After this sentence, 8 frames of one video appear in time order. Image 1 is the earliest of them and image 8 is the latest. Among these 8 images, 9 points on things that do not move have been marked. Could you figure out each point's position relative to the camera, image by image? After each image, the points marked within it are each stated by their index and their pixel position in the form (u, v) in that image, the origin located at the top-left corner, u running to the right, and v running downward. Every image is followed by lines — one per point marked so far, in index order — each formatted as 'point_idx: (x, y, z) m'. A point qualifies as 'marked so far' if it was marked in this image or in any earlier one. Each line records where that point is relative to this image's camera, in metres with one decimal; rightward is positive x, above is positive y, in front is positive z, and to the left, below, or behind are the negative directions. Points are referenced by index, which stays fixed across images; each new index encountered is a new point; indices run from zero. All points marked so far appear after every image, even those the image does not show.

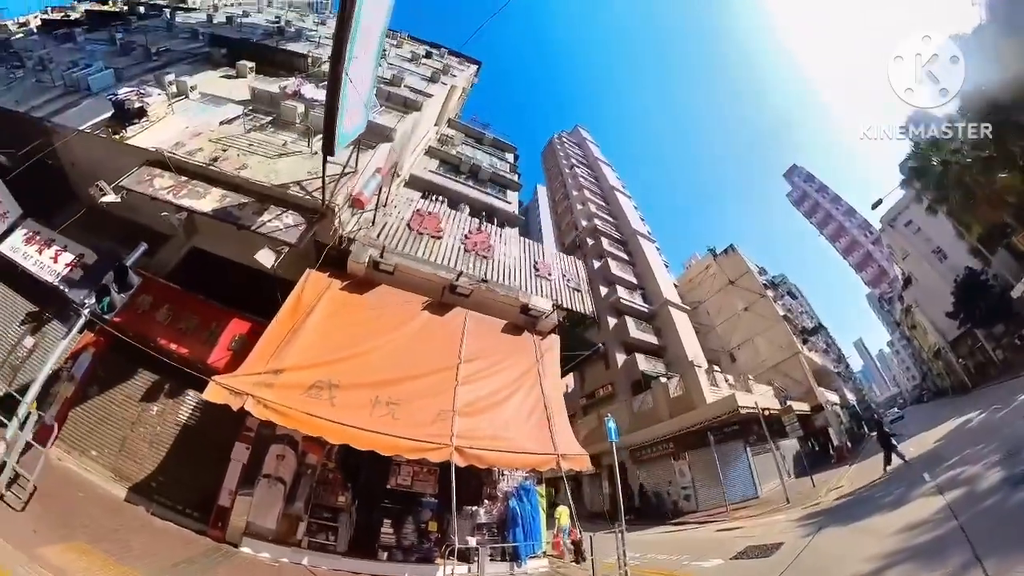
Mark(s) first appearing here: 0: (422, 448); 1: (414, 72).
0: (-1.5, -2.5, +5.8) m
1: (-3.6, +7.1, +13.6) m
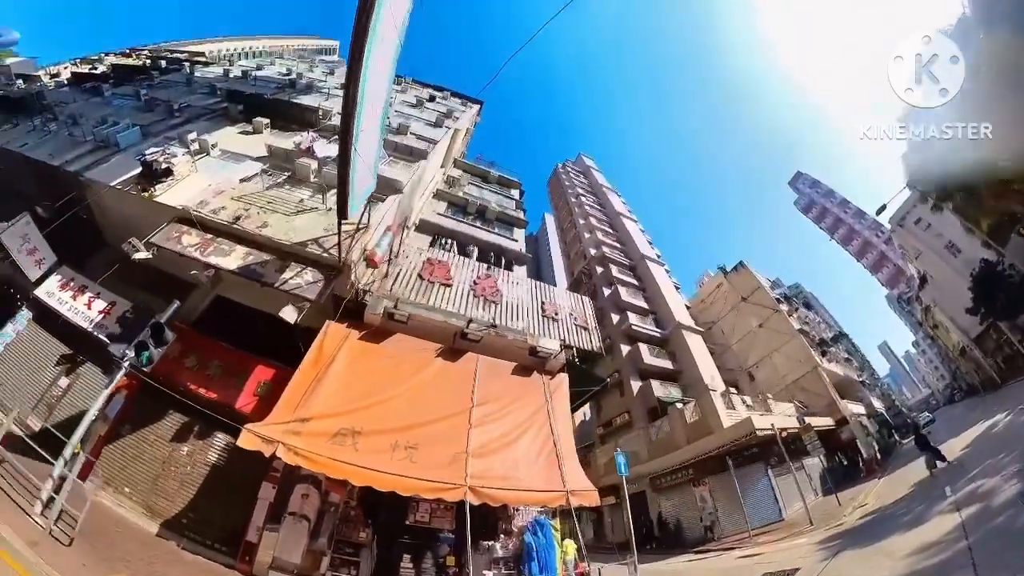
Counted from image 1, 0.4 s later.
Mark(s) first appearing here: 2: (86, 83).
0: (-1.2, -3.1, +5.9) m
1: (-3.6, +6.0, +14.3) m
2: (-17.8, +8.4, +15.9) m
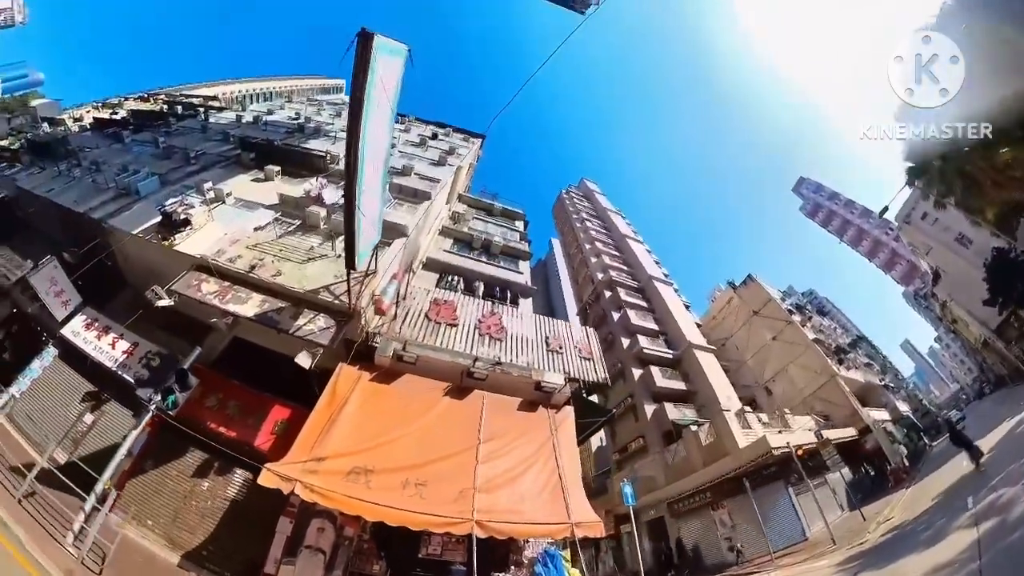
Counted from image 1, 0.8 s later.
0: (-1.1, -3.7, +6.0) m
1: (-3.6, +4.9, +14.8) m
2: (-17.9, +6.7, +16.8) m
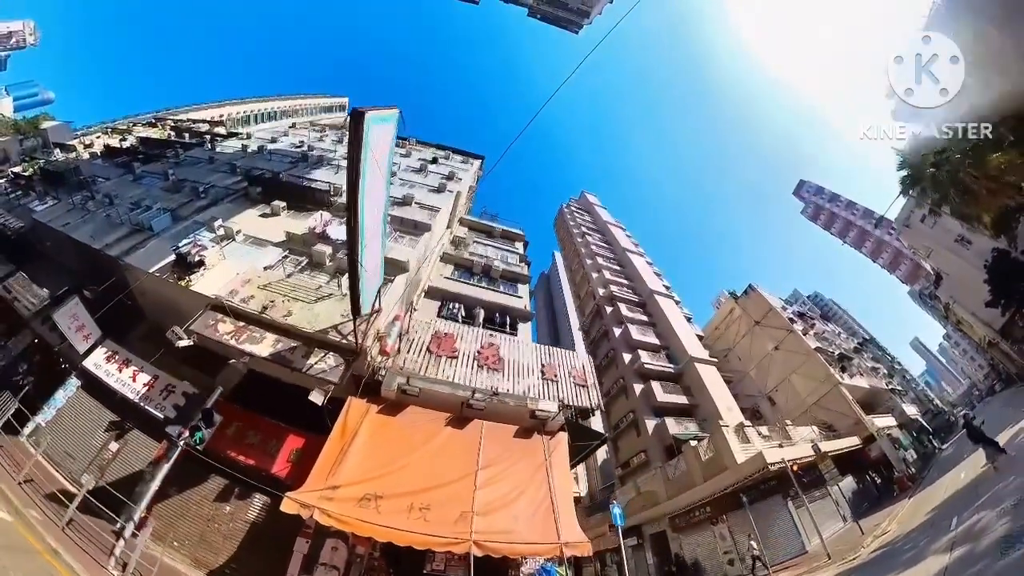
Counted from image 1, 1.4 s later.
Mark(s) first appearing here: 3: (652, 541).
0: (-1.1, -4.2, +6.3) m
1: (-3.7, +4.1, +15.4) m
2: (-18.0, +5.6, +17.5) m
3: (+5.9, -10.5, +15.8) m
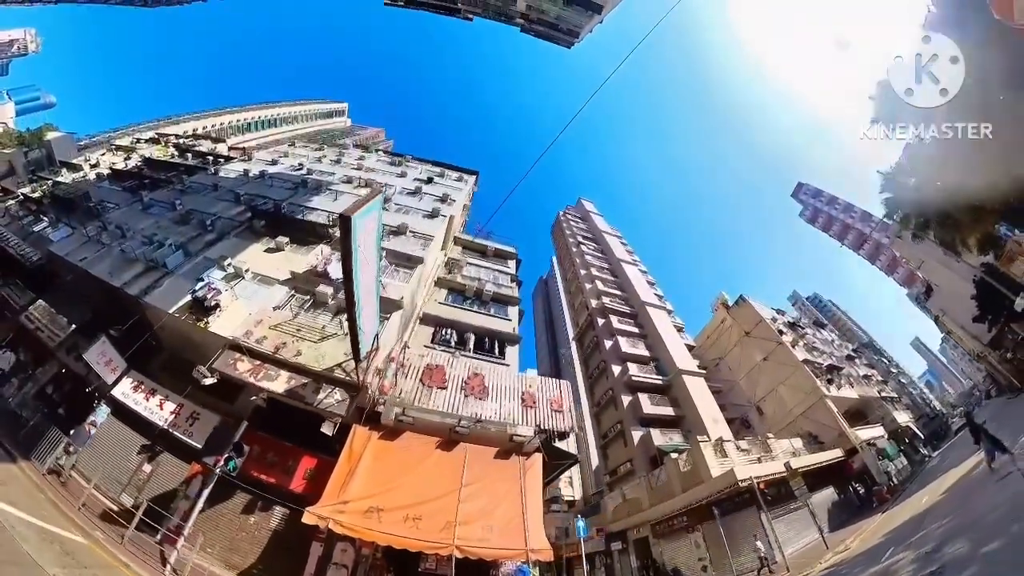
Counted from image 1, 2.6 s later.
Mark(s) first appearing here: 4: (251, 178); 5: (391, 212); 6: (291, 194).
0: (-1.4, -4.9, +7.2) m
1: (-4.0, +3.4, +16.4) m
2: (-18.3, +5.0, +18.4) m
3: (+5.4, -11.3, +16.7) m
4: (-11.9, +5.2, +17.6) m
5: (-5.1, +2.9, +15.6) m
6: (-9.3, +4.0, +16.0) m
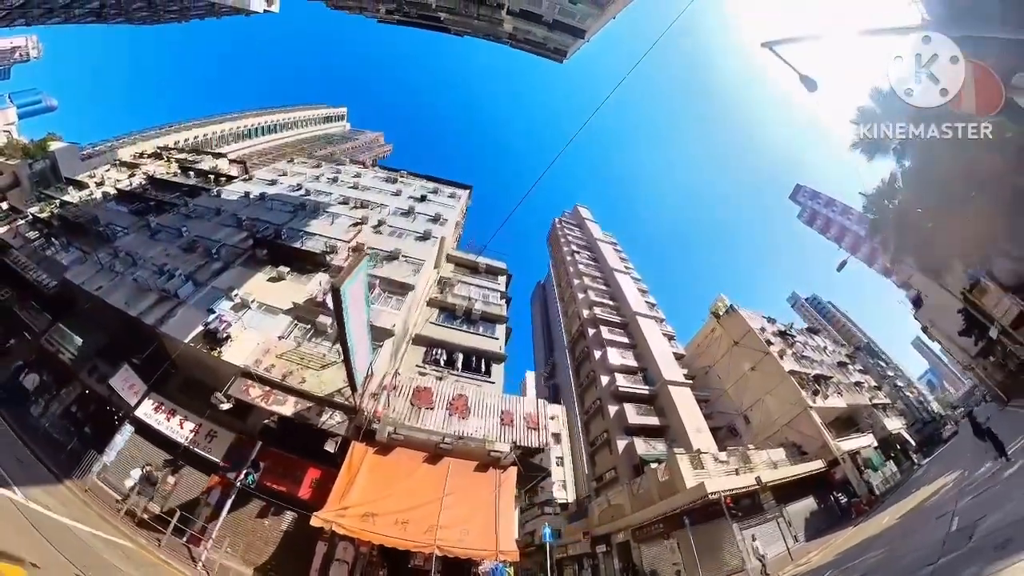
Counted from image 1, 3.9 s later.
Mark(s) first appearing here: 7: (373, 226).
0: (-1.9, -5.5, +8.1) m
1: (-4.4, +2.6, +17.4) m
2: (-18.7, +4.4, +19.3) m
3: (+4.9, -12.2, +17.6) m
4: (-12.3, +4.5, +18.6) m
5: (-5.5, +2.2, +16.6) m
6: (-9.7, +3.3, +17.0) m
7: (-6.5, +2.8, +17.2) m
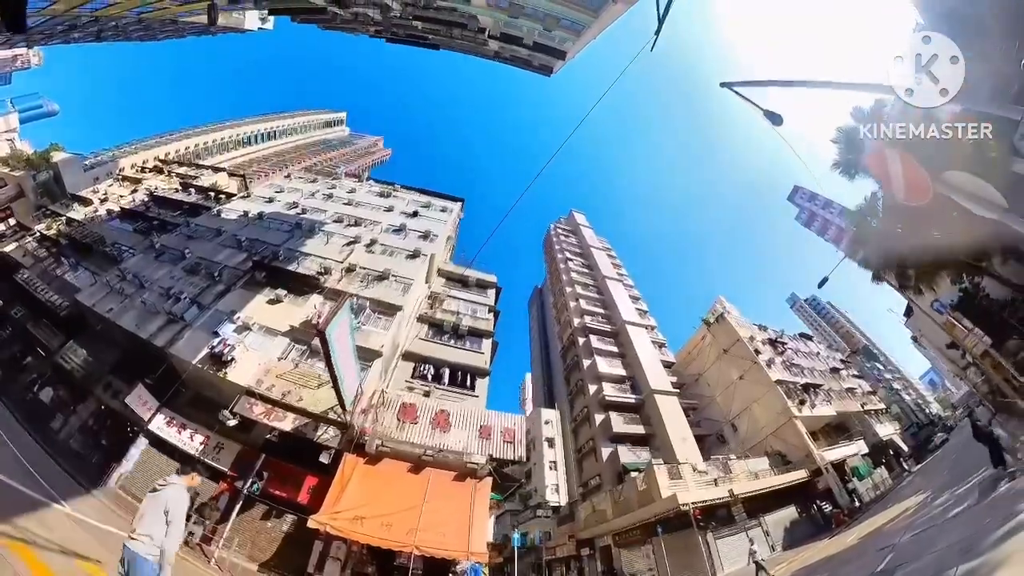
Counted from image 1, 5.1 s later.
0: (-2.4, -6.1, +9.0) m
1: (-5.0, +1.9, +18.3) m
2: (-19.2, +3.7, +20.2) m
3: (+4.2, -12.9, +18.4) m
4: (-12.9, +3.8, +19.5) m
5: (-6.1, +1.5, +17.5) m
6: (-10.3, +2.6, +17.9) m
7: (-7.0, +2.1, +18.2) m
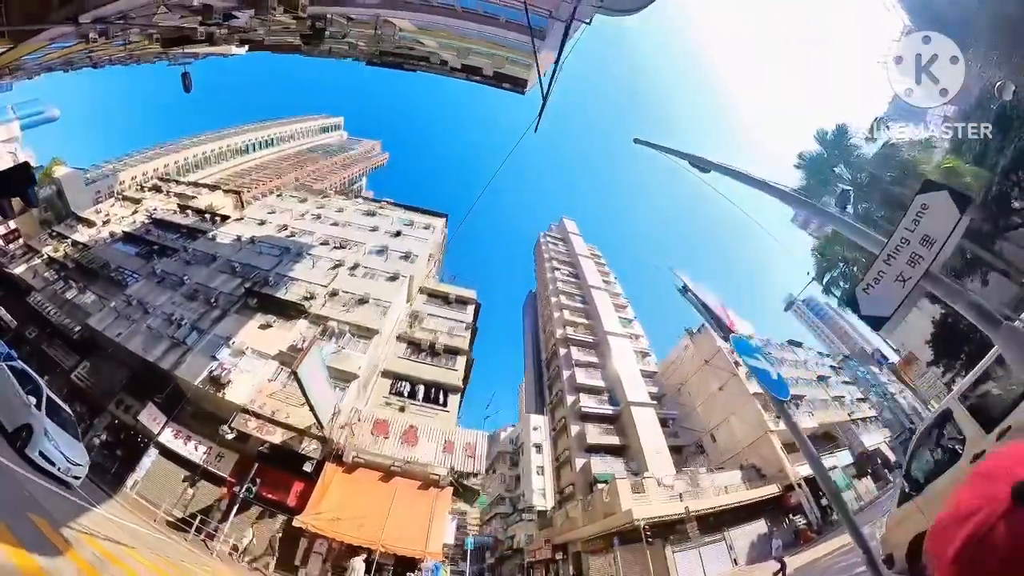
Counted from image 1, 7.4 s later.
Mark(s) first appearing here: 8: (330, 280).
0: (-3.5, -7.1, +10.5) m
1: (-6.1, +0.9, +19.9) m
2: (-20.3, +2.9, +21.6) m
3: (+3.0, -14.0, +19.9) m
4: (-14.0, +2.9, +21.0) m
5: (-7.2, +0.6, +19.0) m
6: (-11.4, +1.7, +19.4) m
7: (-8.1, +1.1, +19.7) m
8: (-8.6, +0.5, +18.5) m
